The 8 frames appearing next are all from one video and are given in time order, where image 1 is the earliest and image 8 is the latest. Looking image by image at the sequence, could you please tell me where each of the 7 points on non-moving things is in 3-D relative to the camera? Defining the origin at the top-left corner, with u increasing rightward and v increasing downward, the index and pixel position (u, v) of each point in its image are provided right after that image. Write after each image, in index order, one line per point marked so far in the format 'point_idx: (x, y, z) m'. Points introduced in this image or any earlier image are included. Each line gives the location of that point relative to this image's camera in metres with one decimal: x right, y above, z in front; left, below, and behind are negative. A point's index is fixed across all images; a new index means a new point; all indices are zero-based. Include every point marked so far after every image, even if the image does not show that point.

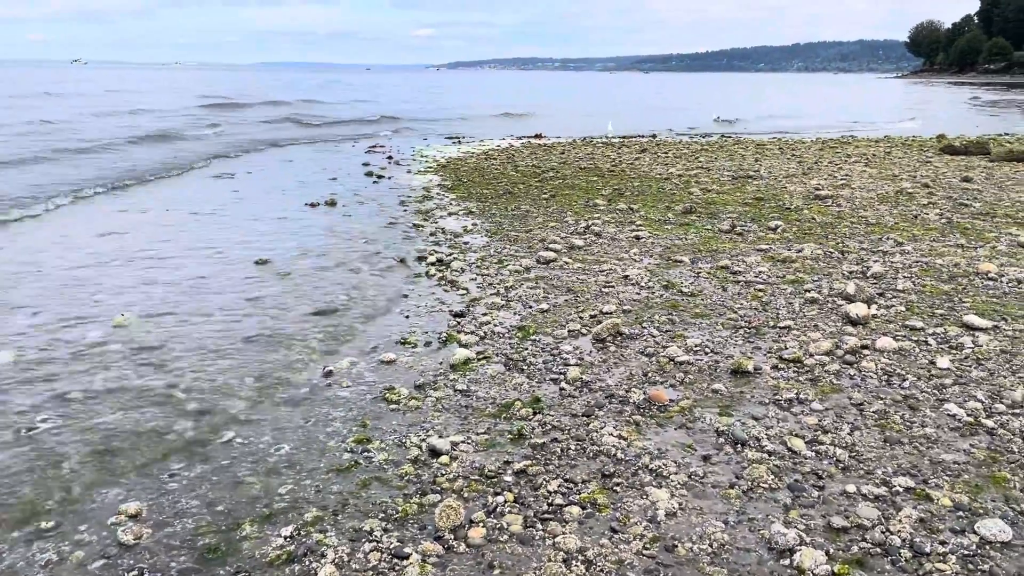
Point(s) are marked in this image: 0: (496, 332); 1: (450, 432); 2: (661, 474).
0: (-0.2, -0.4, +8.4) m
1: (-0.4, -1.0, +6.0) m
2: (+0.9, -1.2, +5.3) m
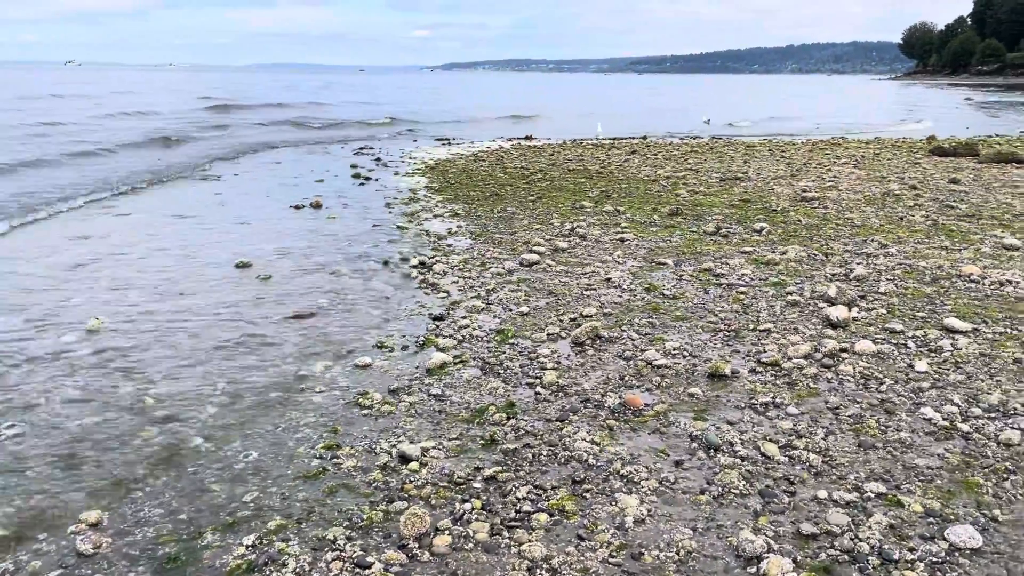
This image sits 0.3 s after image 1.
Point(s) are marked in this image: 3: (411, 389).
0: (-0.4, -0.4, +8.3) m
1: (-0.6, -1.0, +5.9) m
2: (+0.7, -1.2, +5.2) m
3: (-0.8, -0.8, +6.8) m
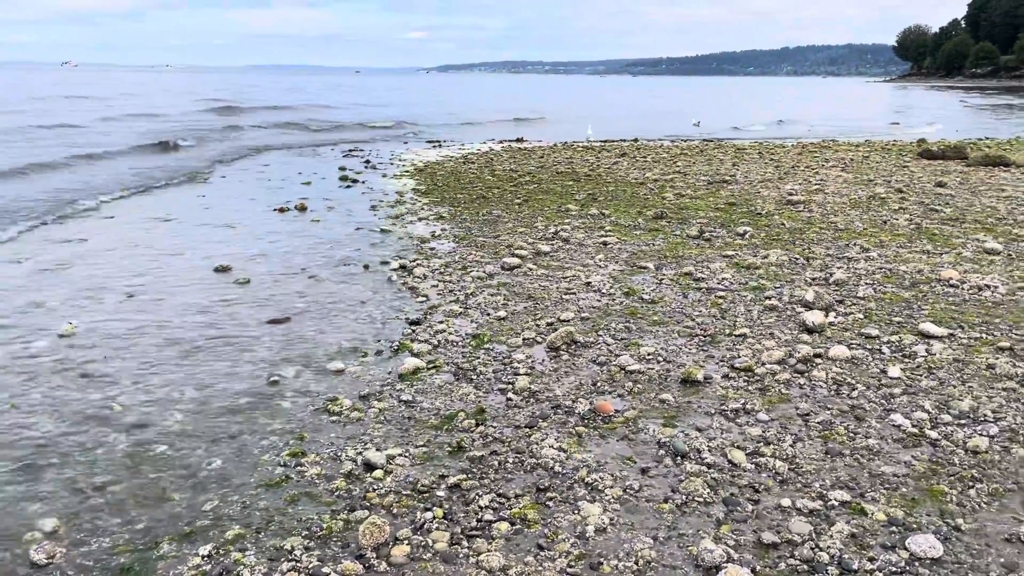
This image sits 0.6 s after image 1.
0: (-0.6, -0.5, +8.3) m
1: (-0.9, -1.1, +5.9) m
2: (+0.5, -1.2, +5.2) m
3: (-1.1, -0.9, +6.8) m
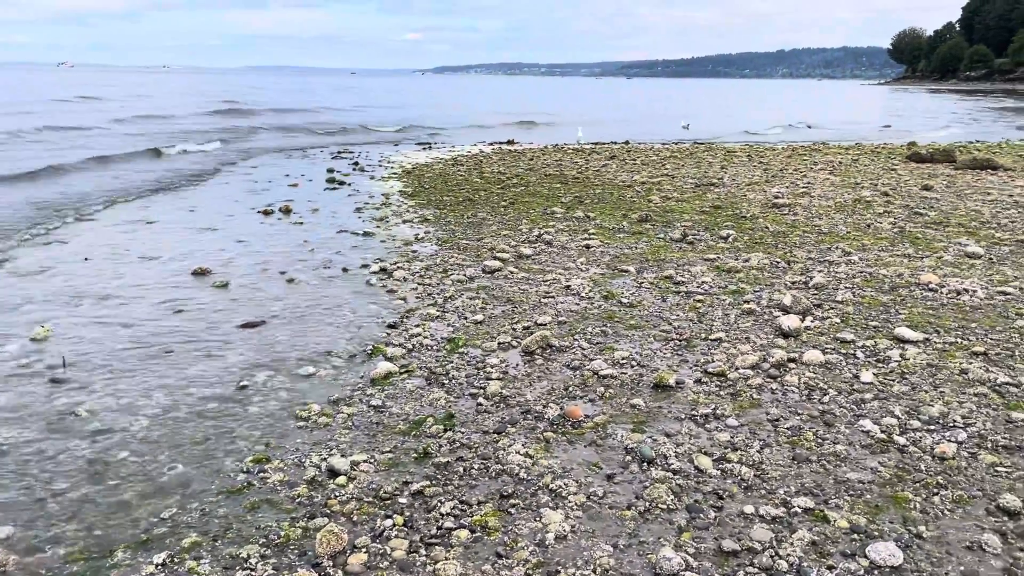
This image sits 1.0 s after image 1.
0: (-0.9, -0.5, +8.2) m
1: (-1.1, -1.1, +5.8) m
2: (+0.3, -1.3, +5.2) m
3: (-1.3, -0.9, +6.7) m
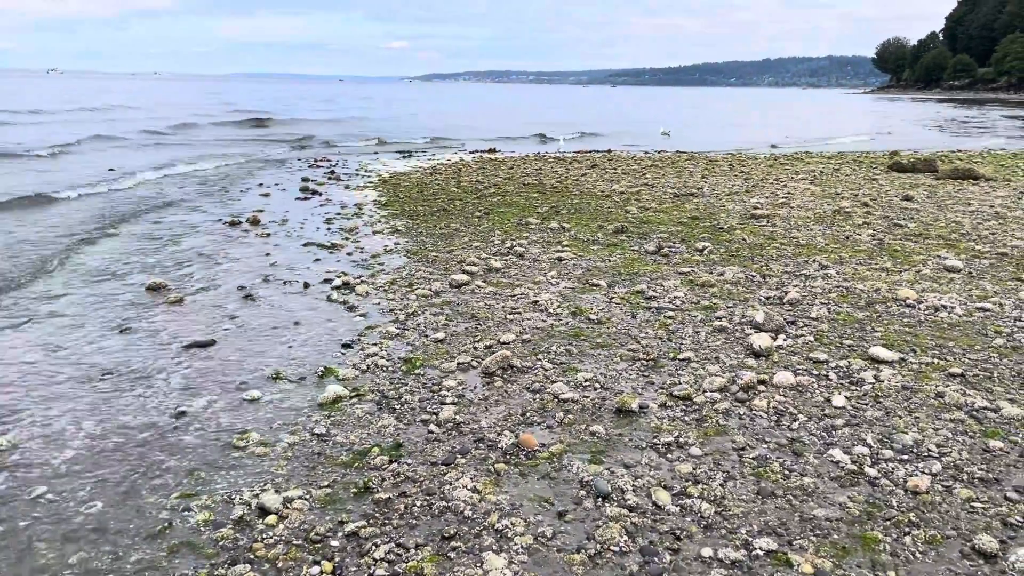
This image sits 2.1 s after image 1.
0: (-1.2, -0.7, +7.9) m
1: (-1.4, -1.3, +5.4) m
2: (0.0, -1.4, +4.8) m
3: (-1.6, -1.1, +6.4) m
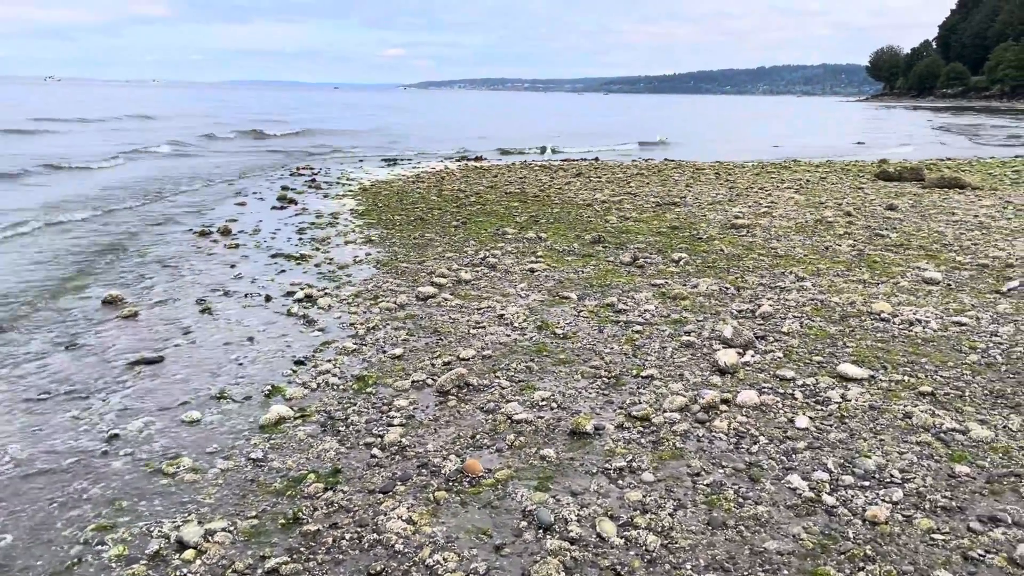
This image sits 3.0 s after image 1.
0: (-1.6, -0.8, +7.6) m
1: (-1.8, -1.4, +5.1) m
2: (-0.4, -1.5, +4.5) m
3: (-2.0, -1.2, +6.1) m
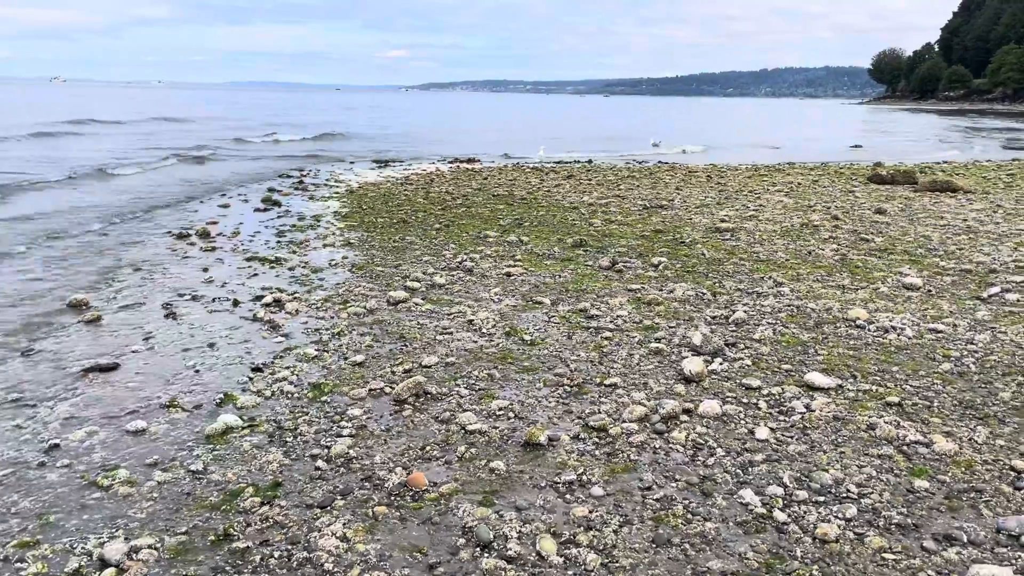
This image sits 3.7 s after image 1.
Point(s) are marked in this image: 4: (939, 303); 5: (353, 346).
0: (-2.0, -0.9, +7.4) m
1: (-2.2, -1.4, +5.0) m
2: (-0.8, -1.6, +4.3) m
3: (-2.4, -1.2, +5.9) m
4: (+5.3, -0.2, +10.4) m
5: (-1.6, -0.6, +8.8) m
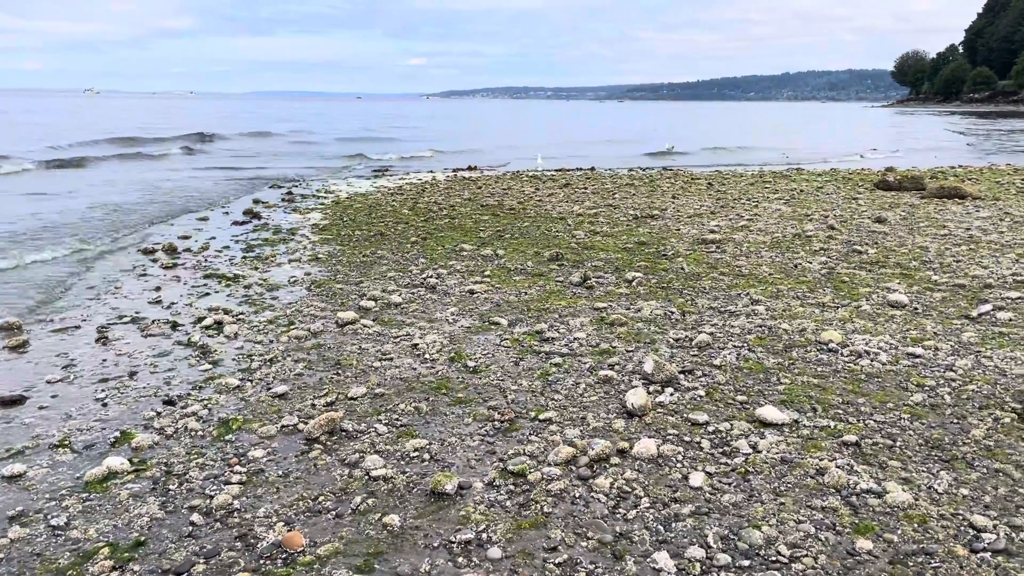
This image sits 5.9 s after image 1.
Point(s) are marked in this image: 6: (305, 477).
0: (-2.6, -1.1, +6.8) m
1: (-2.8, -1.6, +4.4) m
2: (-1.4, -1.8, +3.7) m
3: (-3.0, -1.4, +5.3) m
4: (+4.7, -0.4, +9.7) m
5: (-2.2, -0.8, +8.2) m
6: (-1.4, -1.3, +5.9) m
